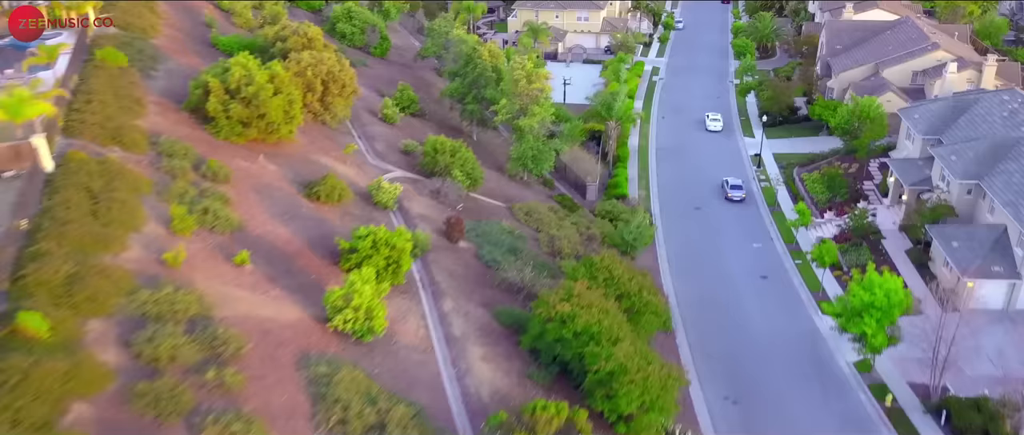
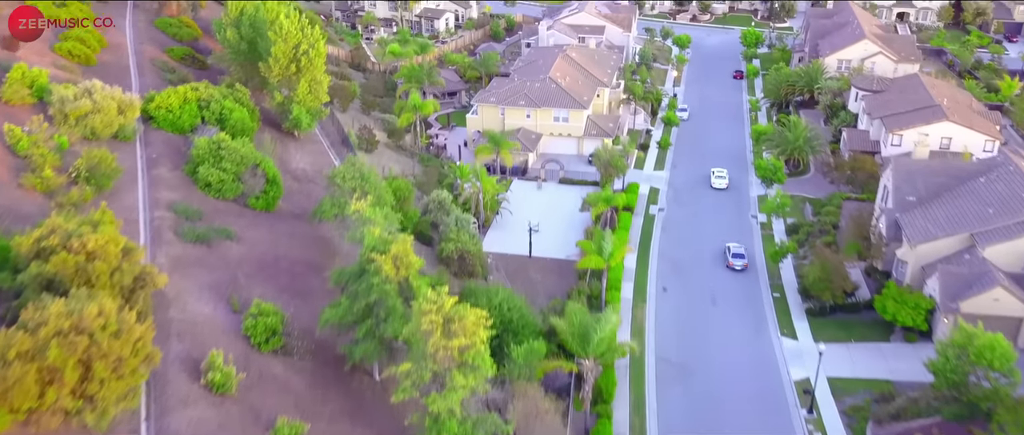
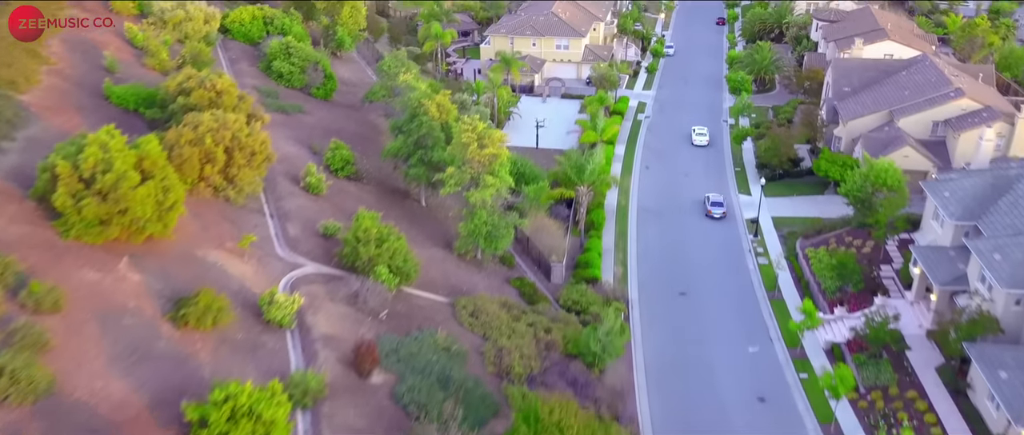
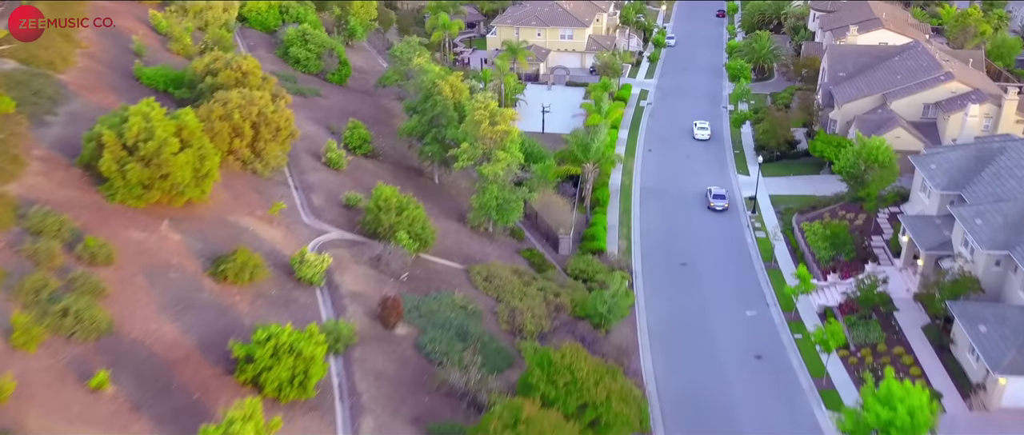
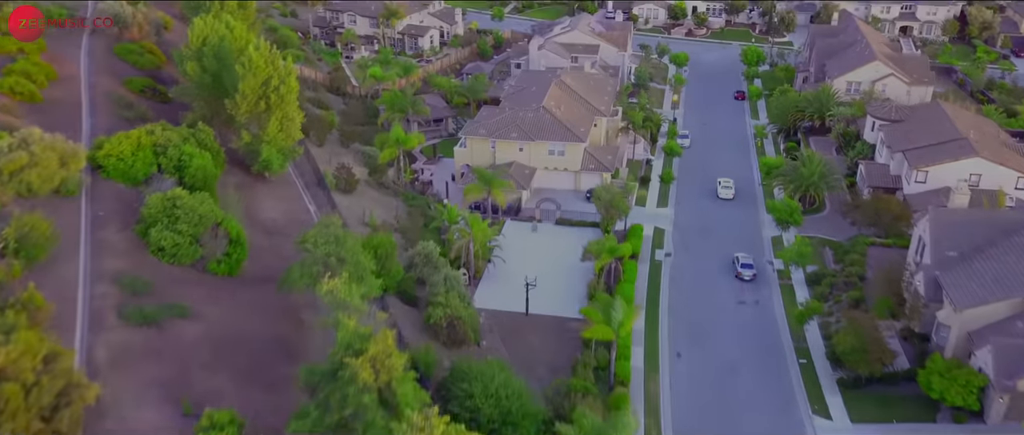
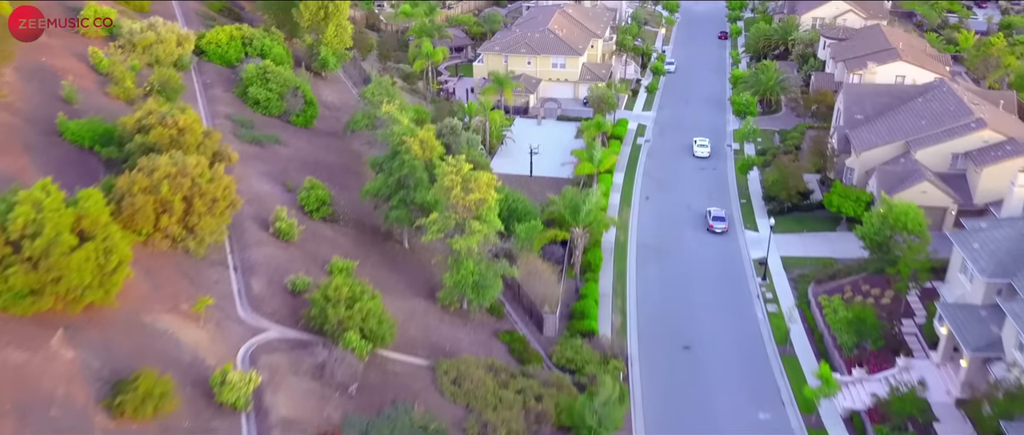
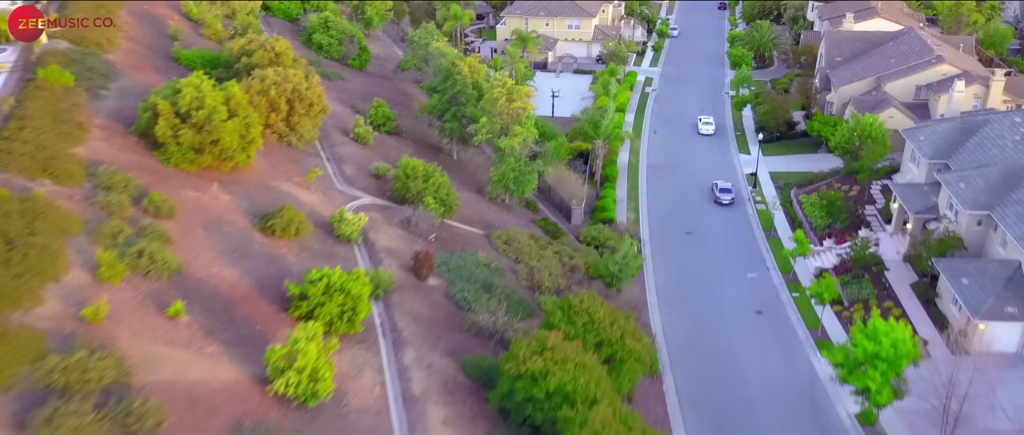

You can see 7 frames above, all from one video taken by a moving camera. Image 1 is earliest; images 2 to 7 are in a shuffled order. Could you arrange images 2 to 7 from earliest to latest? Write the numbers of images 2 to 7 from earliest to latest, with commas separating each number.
7, 4, 3, 6, 2, 5
